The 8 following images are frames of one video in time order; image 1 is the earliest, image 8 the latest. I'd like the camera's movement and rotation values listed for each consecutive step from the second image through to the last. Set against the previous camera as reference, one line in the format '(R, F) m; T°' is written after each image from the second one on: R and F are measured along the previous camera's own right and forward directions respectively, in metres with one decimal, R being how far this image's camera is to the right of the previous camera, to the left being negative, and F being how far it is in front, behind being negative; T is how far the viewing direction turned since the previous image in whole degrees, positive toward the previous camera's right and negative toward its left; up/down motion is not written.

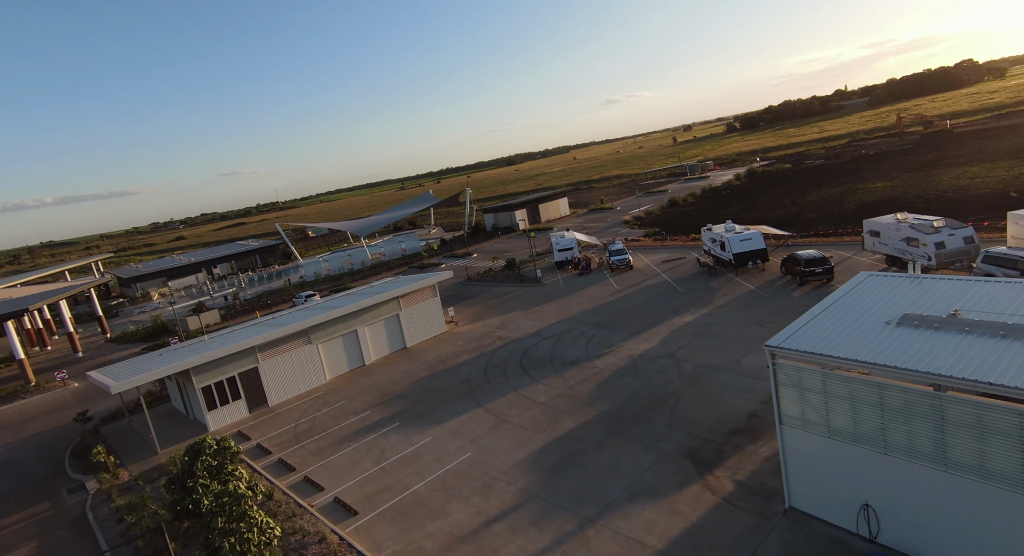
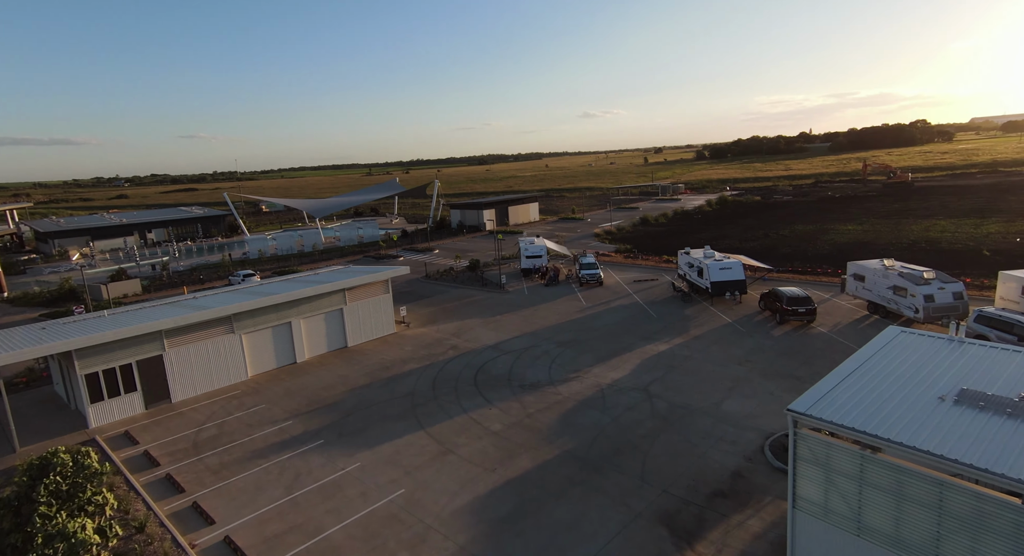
(-0.2, +2.6) m; +4°
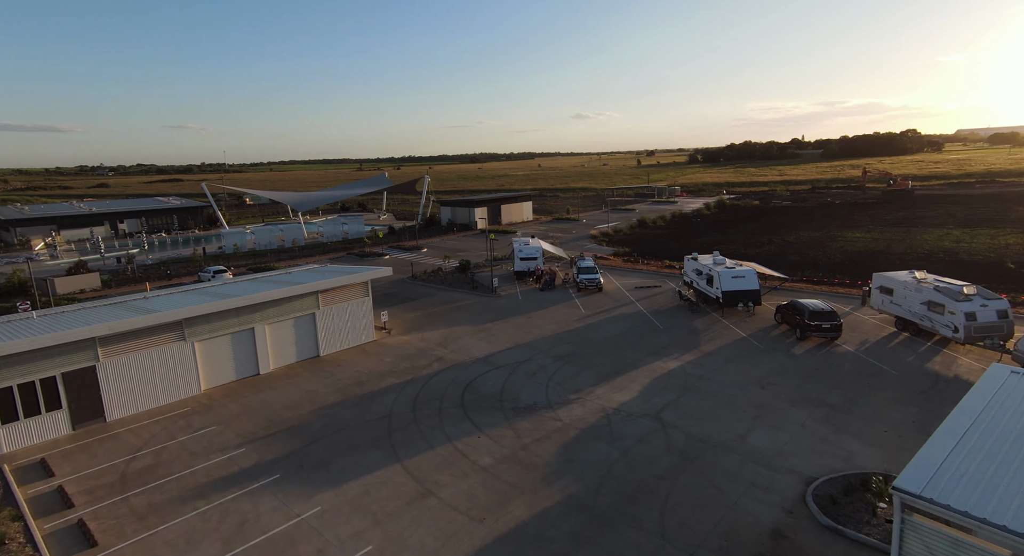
(-0.2, +2.5) m; +1°
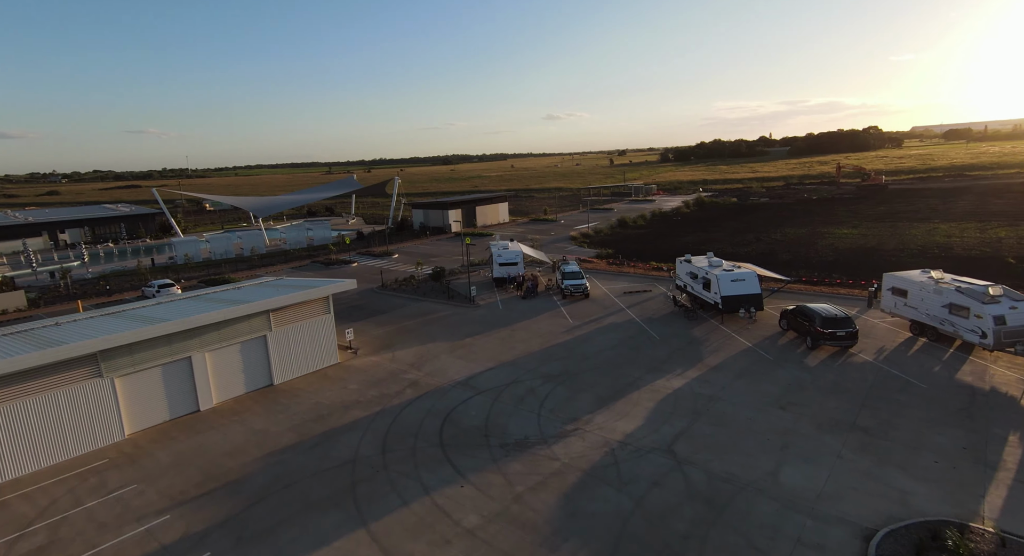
(-0.2, +2.6) m; +3°
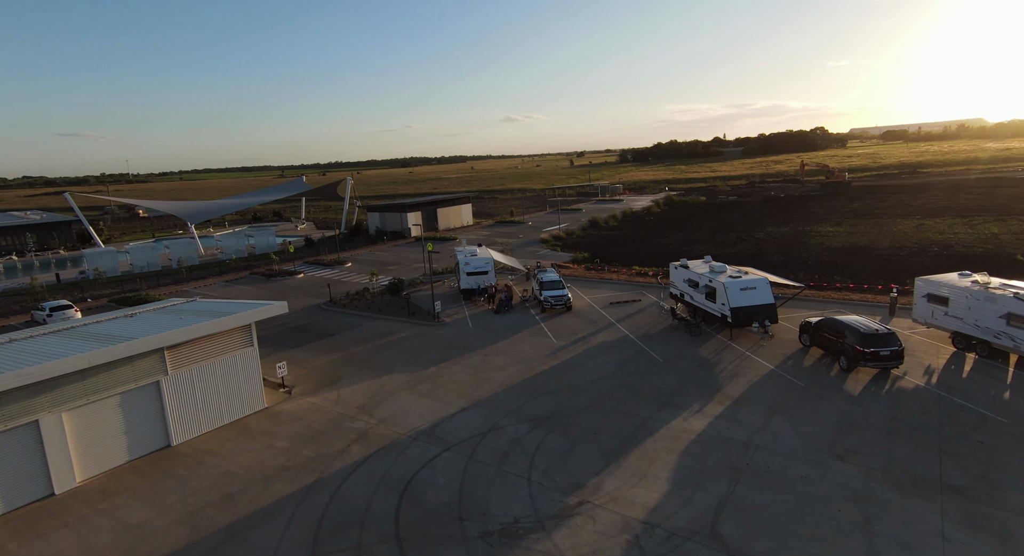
(-0.3, +4.1) m; +4°
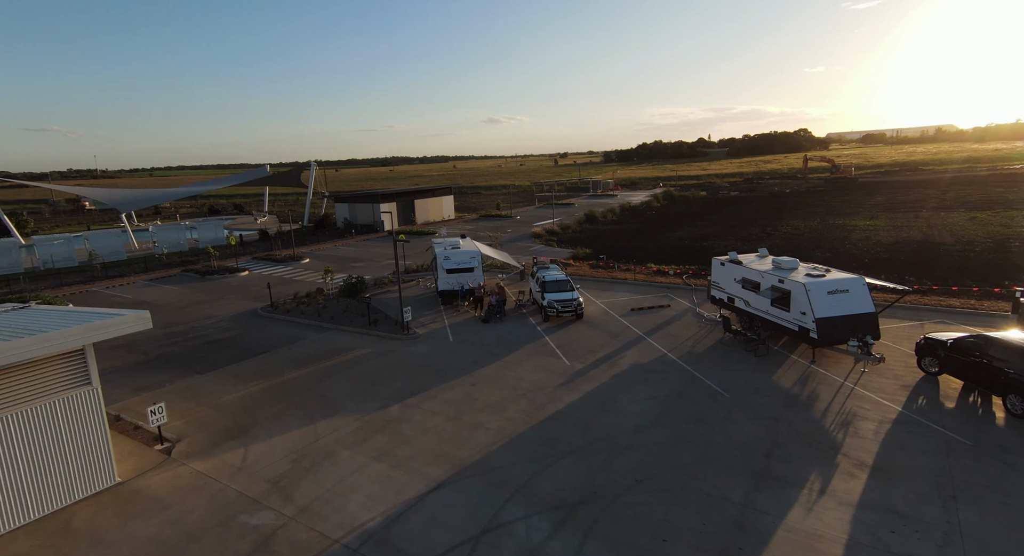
(-0.4, +6.1) m; +2°
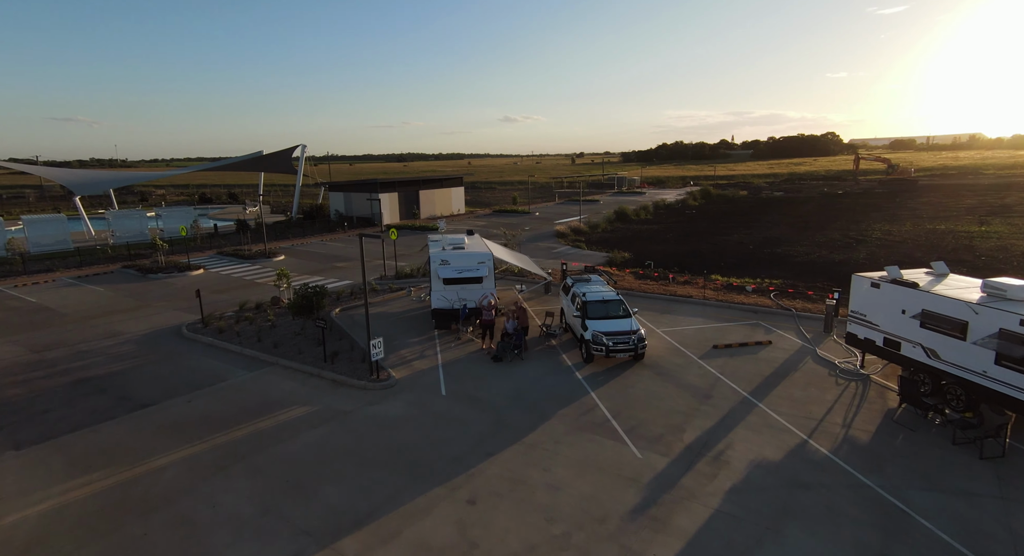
(-0.3, +6.8) m; -1°
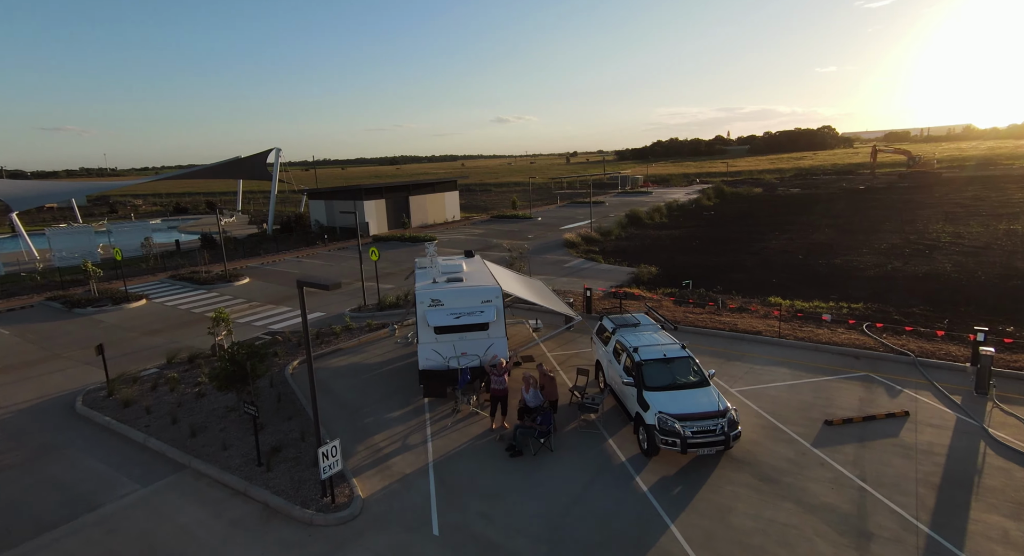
(-0.4, +4.4) m; 0°
